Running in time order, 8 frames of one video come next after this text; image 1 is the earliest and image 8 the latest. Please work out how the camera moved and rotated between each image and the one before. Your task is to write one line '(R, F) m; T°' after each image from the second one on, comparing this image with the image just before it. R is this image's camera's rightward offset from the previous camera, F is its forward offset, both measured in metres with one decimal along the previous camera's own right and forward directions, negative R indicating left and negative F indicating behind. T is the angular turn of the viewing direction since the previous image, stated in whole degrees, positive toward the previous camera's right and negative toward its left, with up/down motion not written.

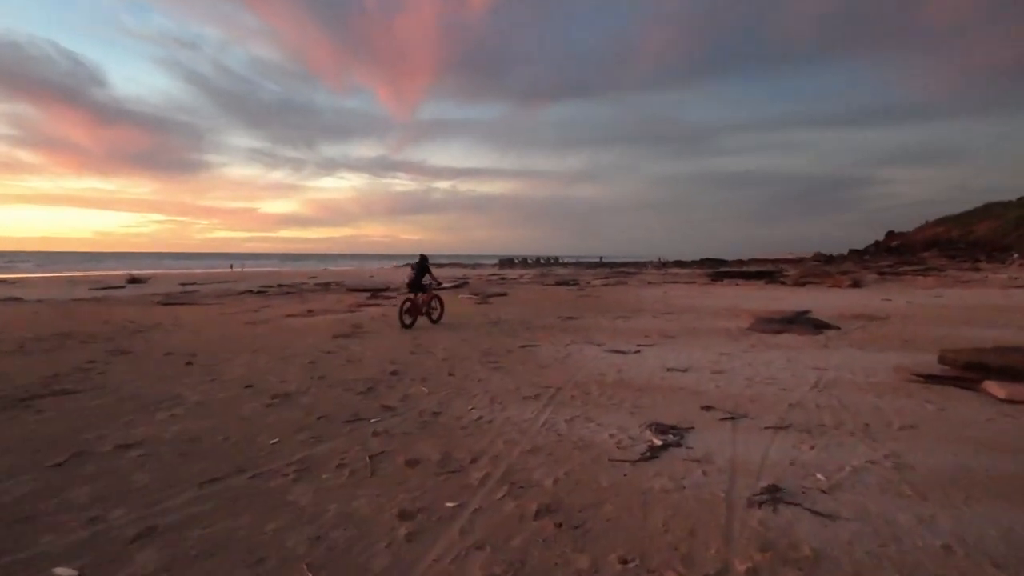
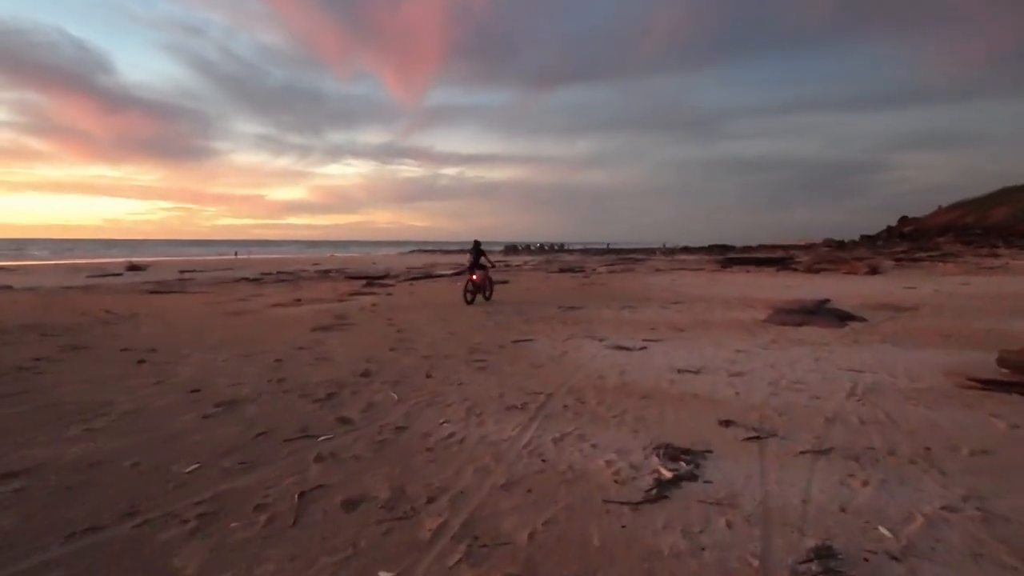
(+0.3, +1.1) m; -1°
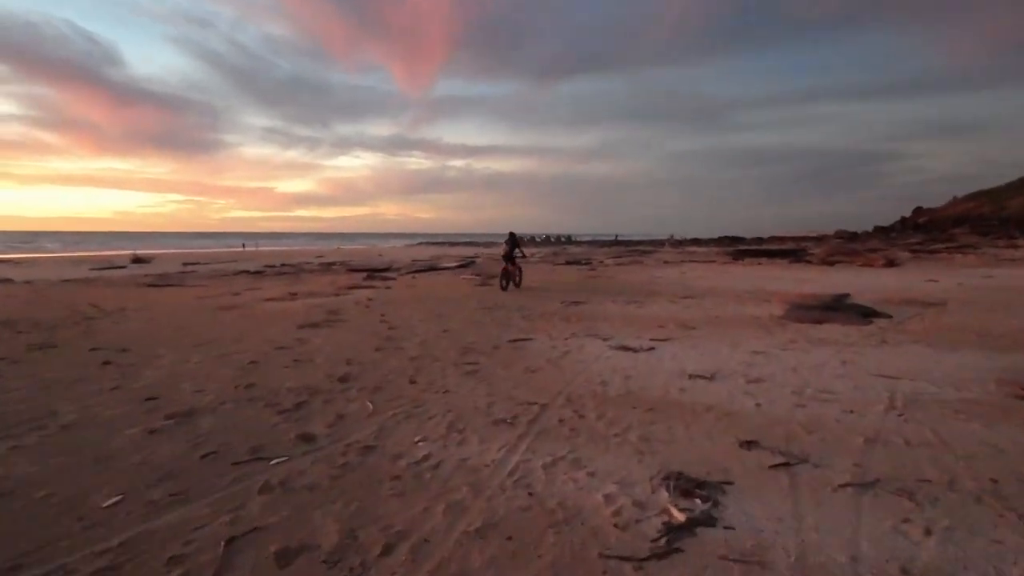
(+0.2, +0.8) m; -1°
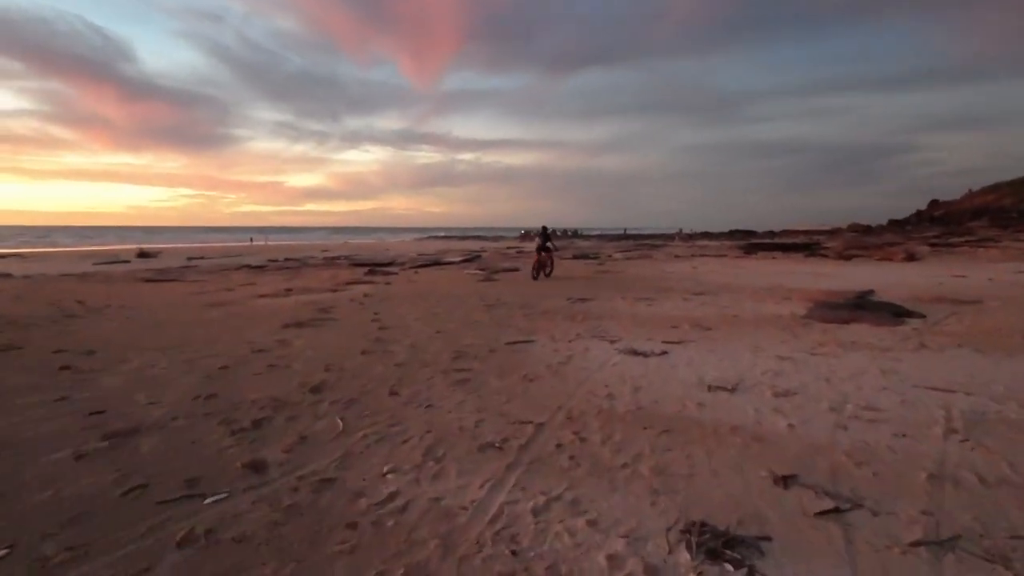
(+0.2, +0.8) m; -1°
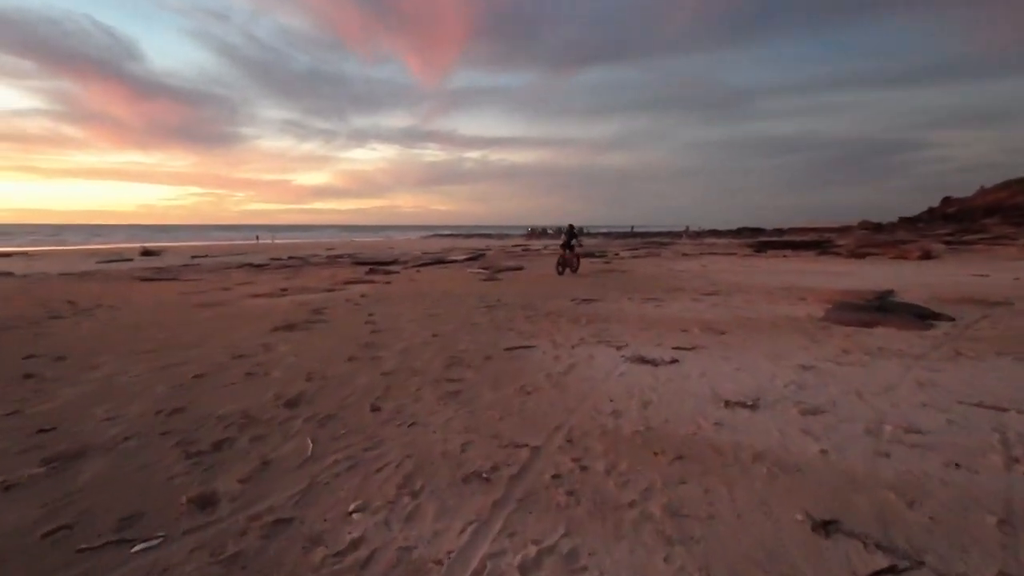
(+0.1, +0.6) m; -1°
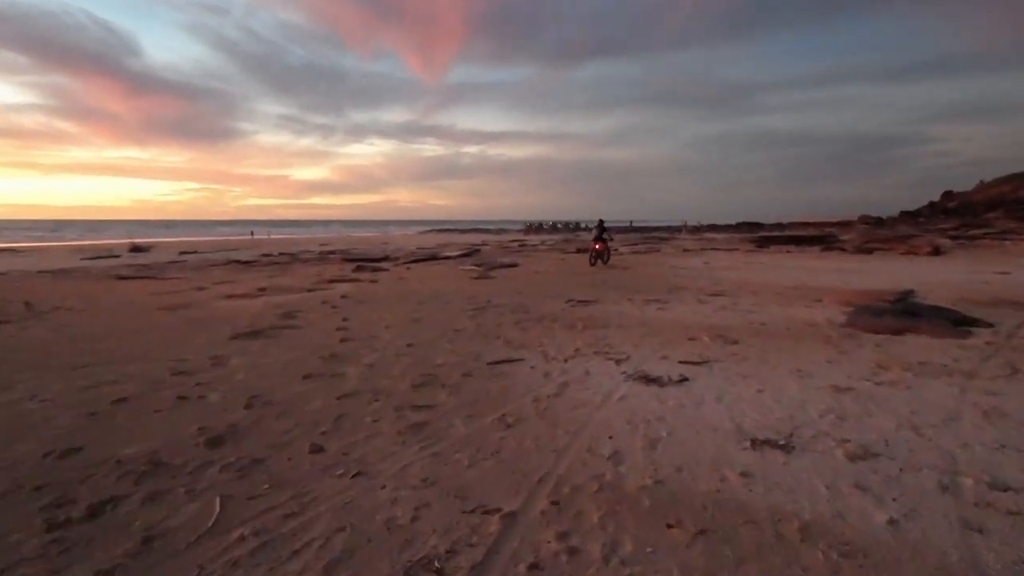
(+0.2, +1.1) m; 0°
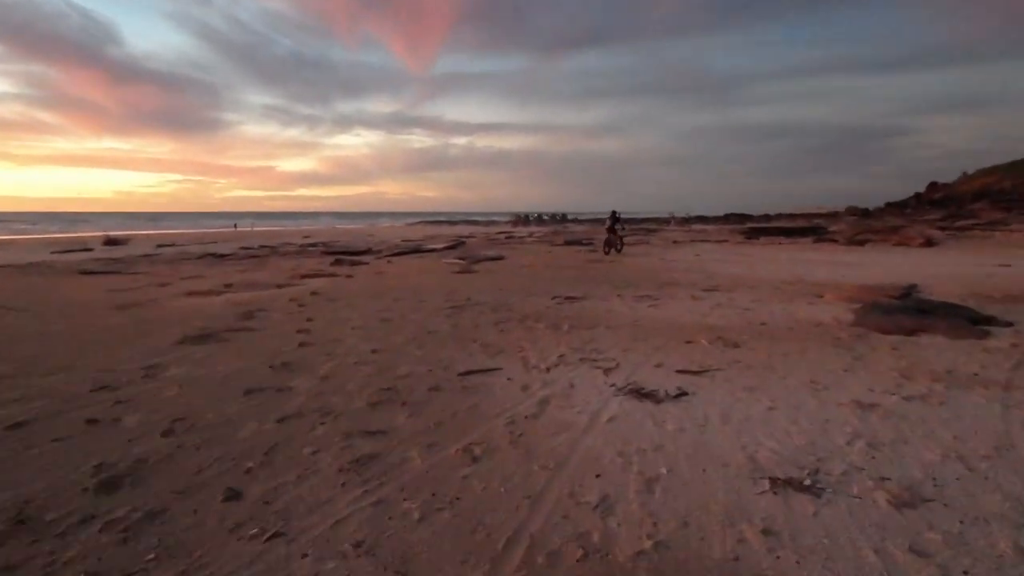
(+0.2, +0.9) m; +1°
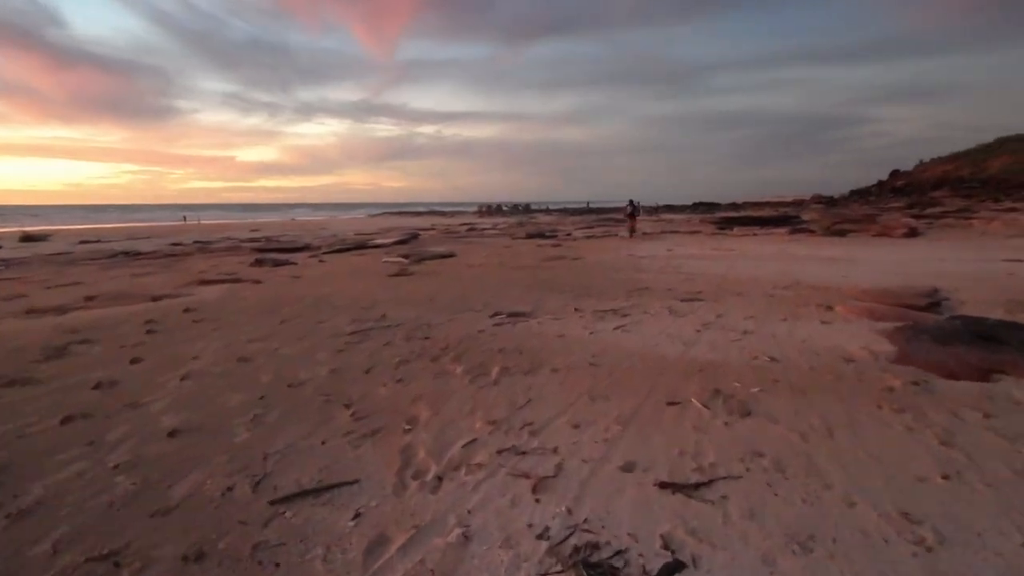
(+0.7, +2.7) m; +3°
